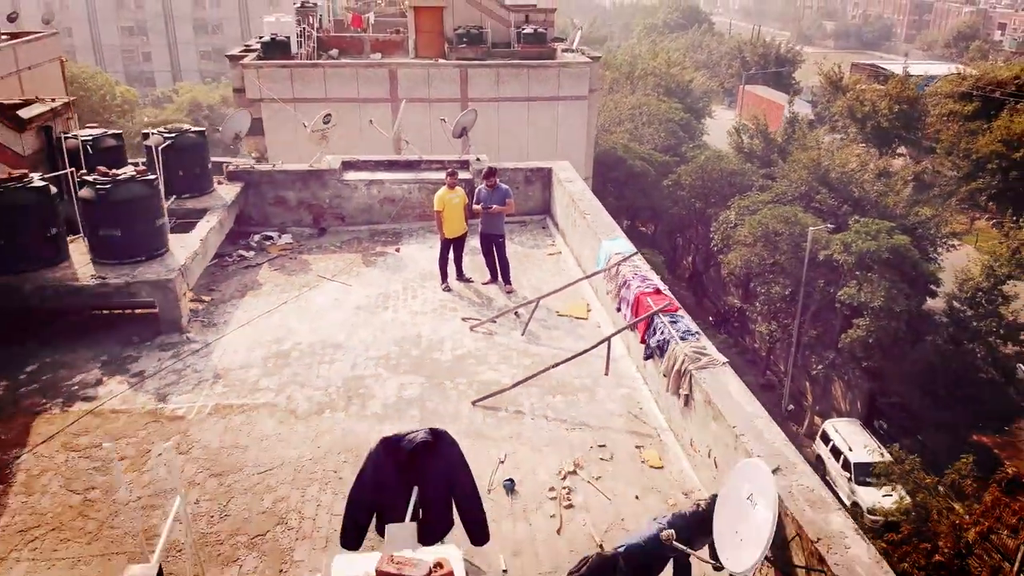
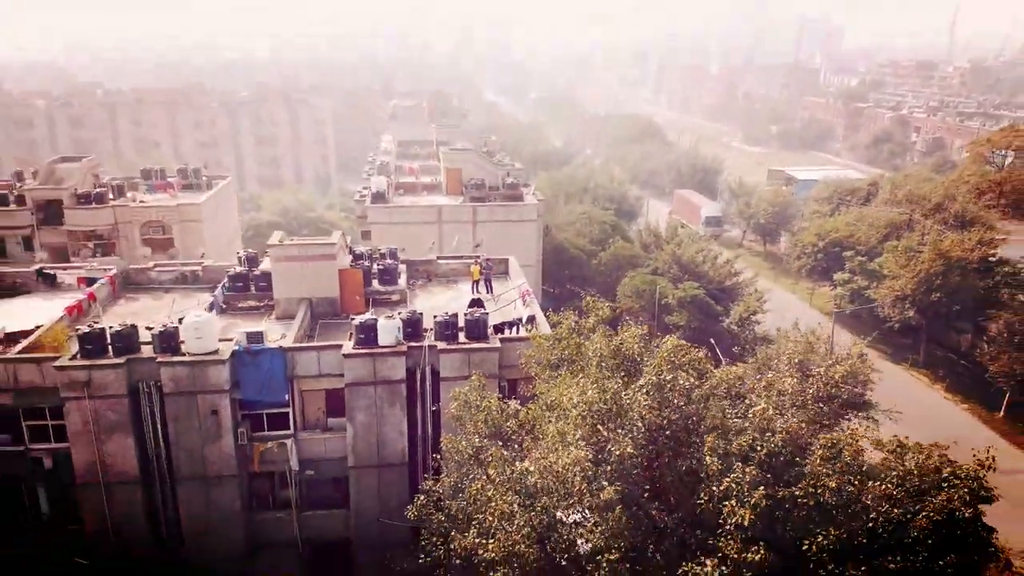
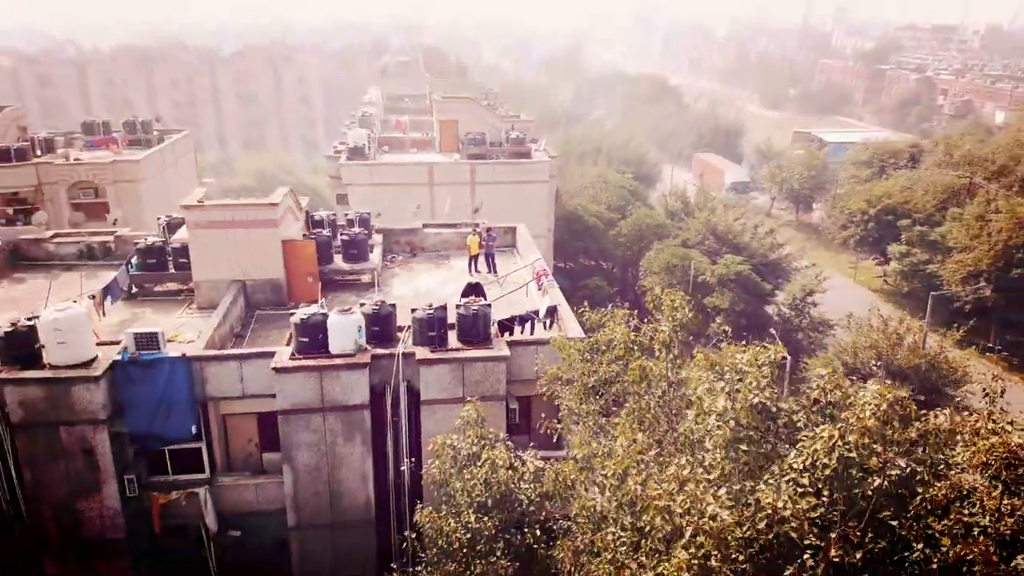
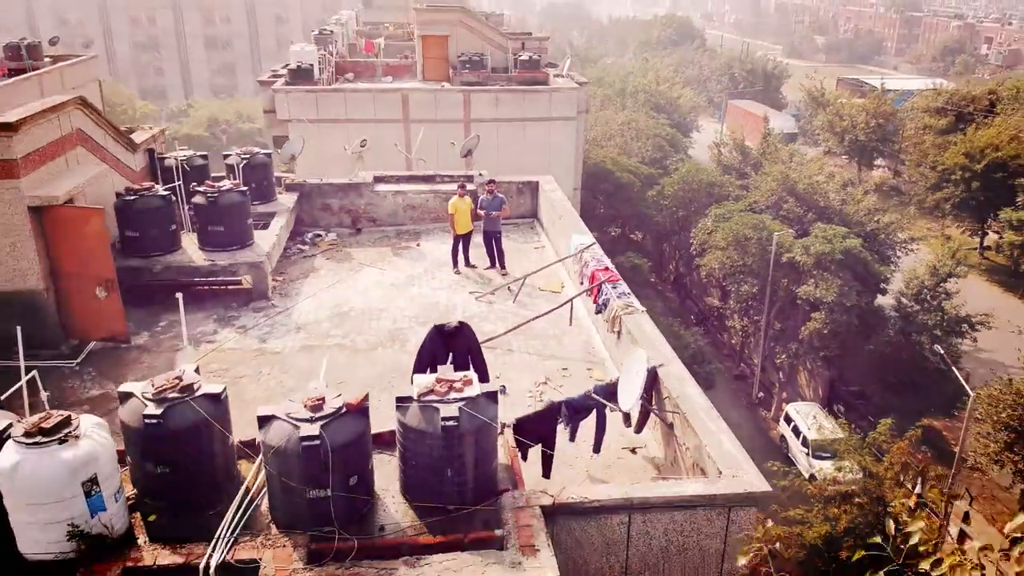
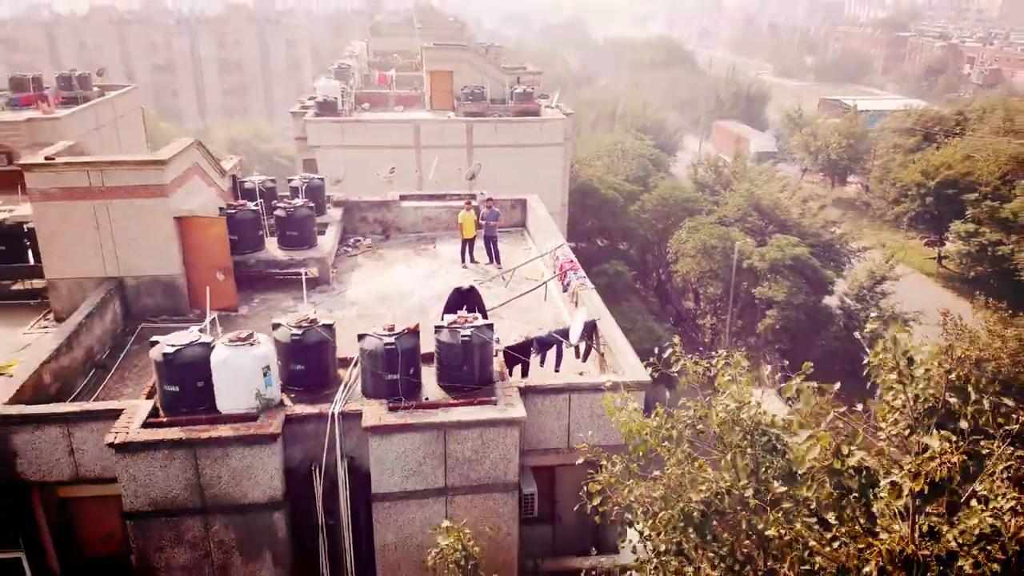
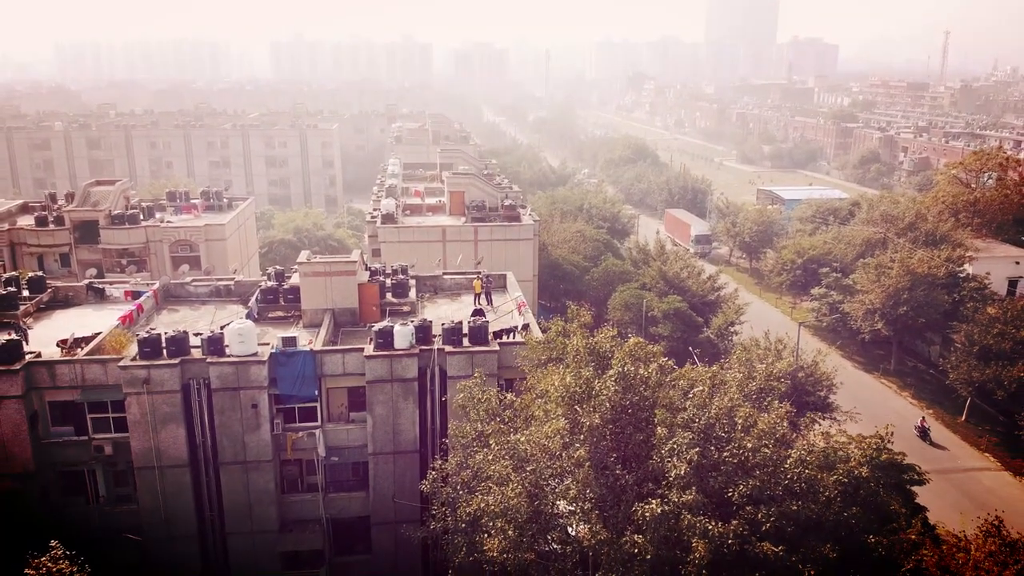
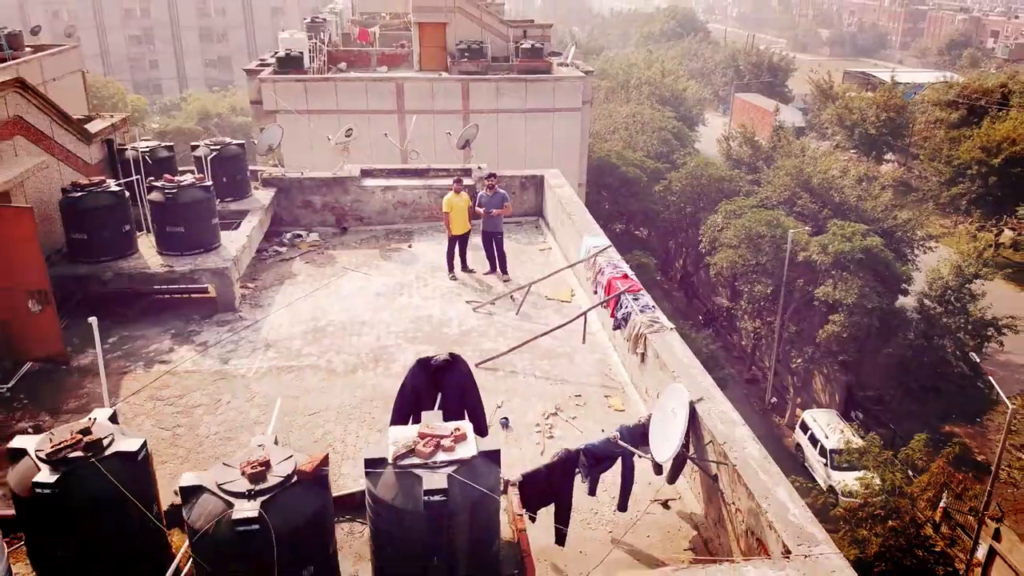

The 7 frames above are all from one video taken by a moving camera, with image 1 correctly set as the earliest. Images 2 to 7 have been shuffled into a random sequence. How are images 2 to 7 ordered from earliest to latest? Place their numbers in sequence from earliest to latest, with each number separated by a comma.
7, 4, 5, 3, 2, 6
